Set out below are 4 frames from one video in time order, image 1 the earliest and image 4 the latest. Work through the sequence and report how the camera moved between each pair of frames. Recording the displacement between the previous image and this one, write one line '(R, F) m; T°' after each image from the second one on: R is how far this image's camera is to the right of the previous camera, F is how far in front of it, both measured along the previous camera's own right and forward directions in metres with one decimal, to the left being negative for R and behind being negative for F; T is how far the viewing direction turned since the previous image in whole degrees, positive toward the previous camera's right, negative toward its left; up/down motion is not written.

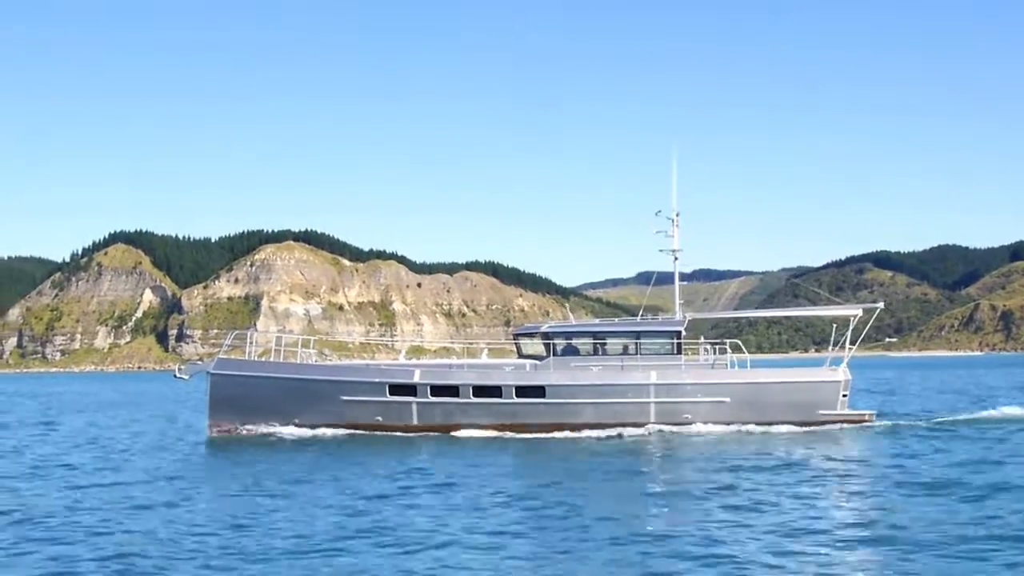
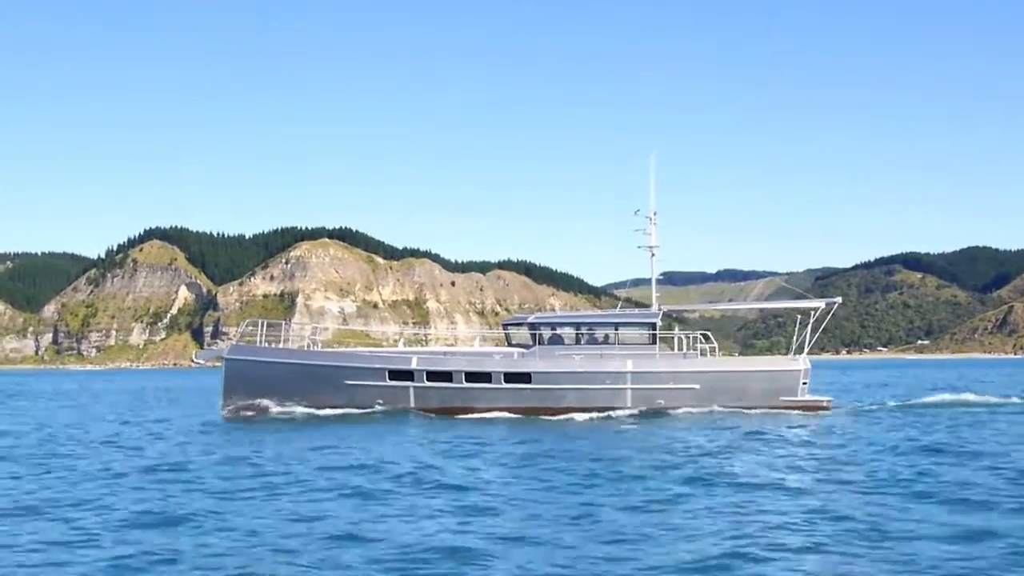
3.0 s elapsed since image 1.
(-3.9, -0.3) m; 0°
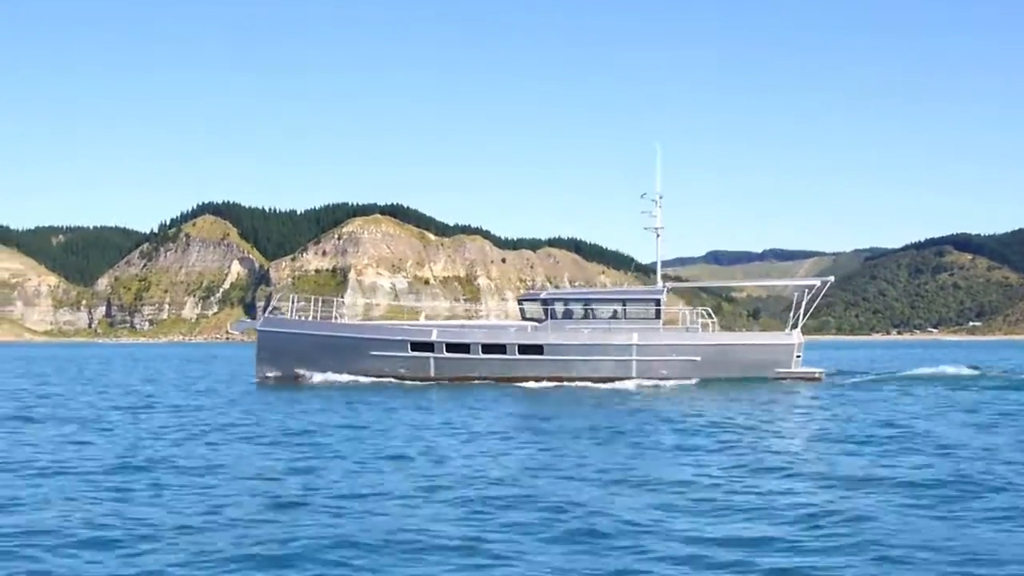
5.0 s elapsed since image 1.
(-4.2, +0.2) m; -1°
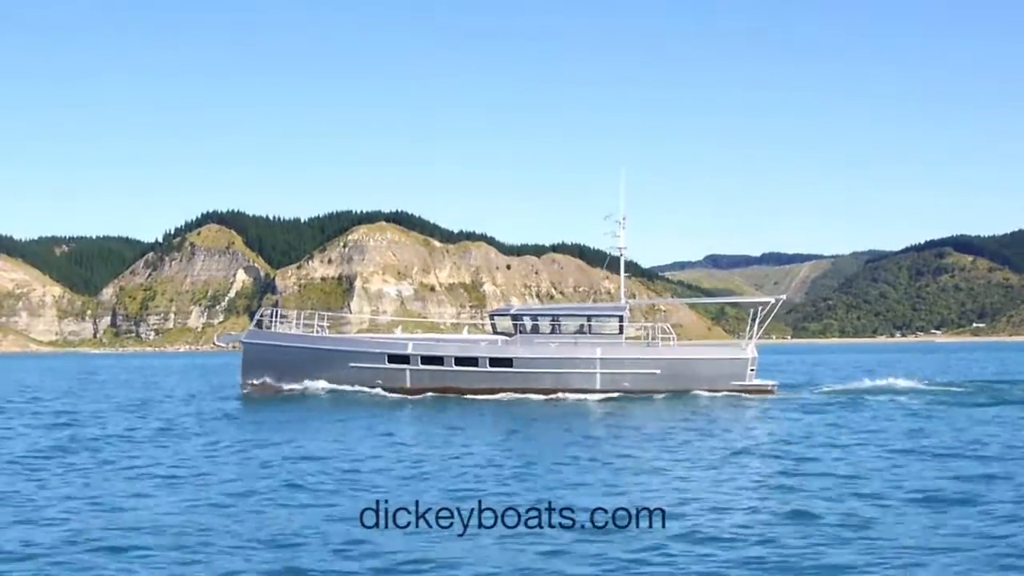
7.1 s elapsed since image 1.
(-1.8, -0.5) m; 0°
